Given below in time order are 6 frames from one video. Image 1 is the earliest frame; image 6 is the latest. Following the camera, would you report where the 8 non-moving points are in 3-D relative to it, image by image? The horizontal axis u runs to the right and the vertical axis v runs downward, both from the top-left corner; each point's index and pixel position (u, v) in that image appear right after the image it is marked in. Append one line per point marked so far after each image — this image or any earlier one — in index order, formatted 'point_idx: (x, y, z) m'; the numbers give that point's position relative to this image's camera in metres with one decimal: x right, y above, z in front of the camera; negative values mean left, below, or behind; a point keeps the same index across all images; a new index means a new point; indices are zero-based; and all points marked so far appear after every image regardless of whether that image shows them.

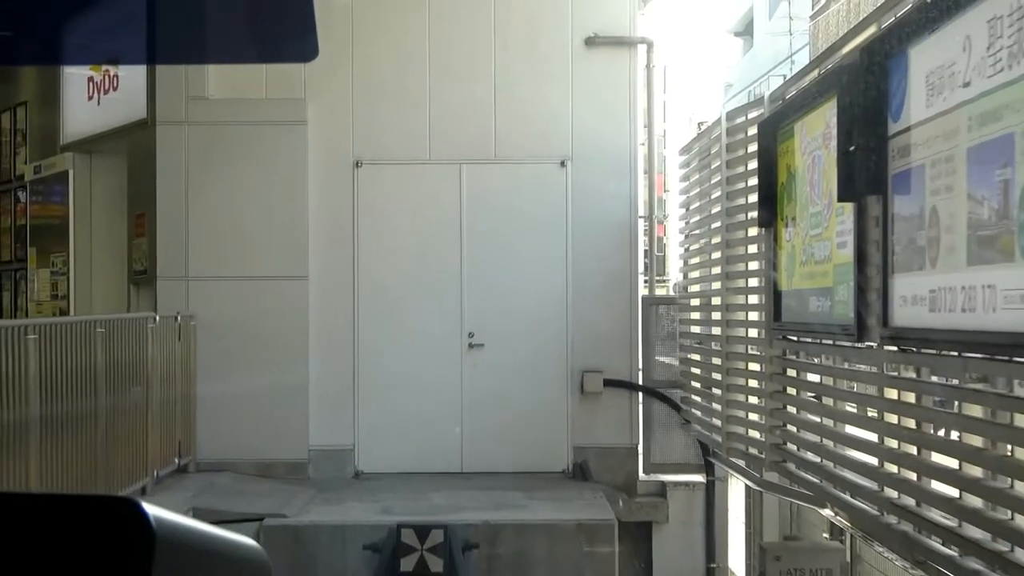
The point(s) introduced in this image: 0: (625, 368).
0: (+0.8, -0.6, +6.5) m
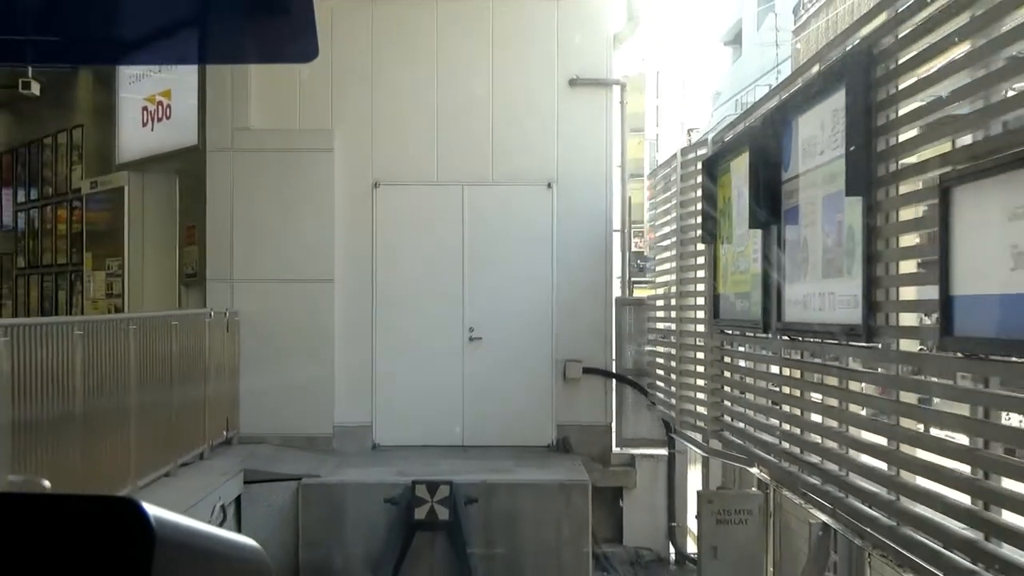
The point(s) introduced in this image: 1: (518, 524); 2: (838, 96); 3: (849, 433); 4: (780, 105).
0: (+0.7, -0.6, +7.6) m
1: (0.0, -1.6, +6.3) m
2: (+1.3, +0.8, +3.7) m
3: (+1.4, -0.6, +3.8) m
4: (+1.3, +0.9, +4.4) m
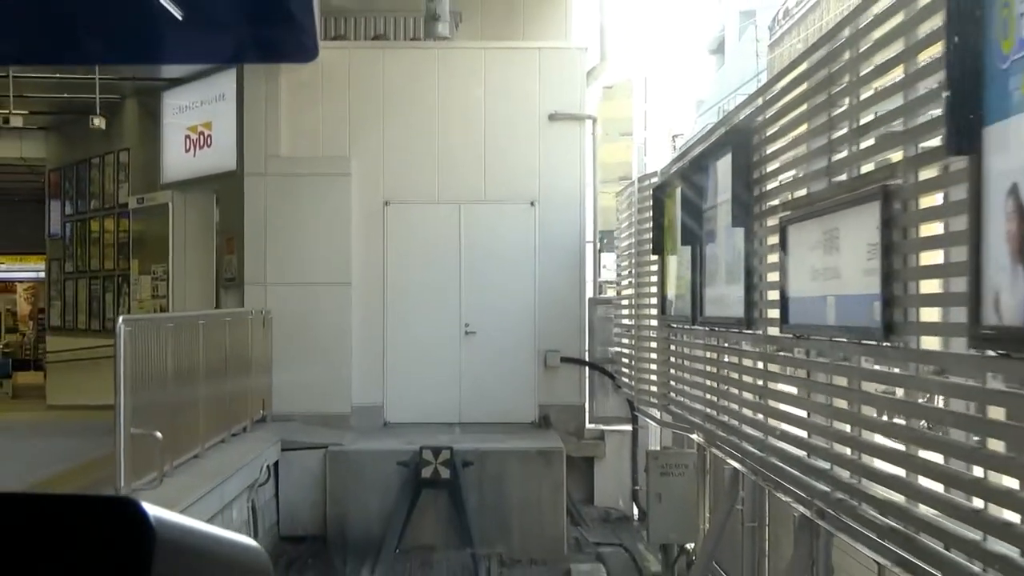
0: (+0.6, -0.6, +9.0) m
1: (-0.1, -1.6, +7.7) m
2: (+1.2, +0.8, +5.1) m
3: (+1.3, -0.6, +5.2) m
4: (+1.2, +0.8, +5.9) m
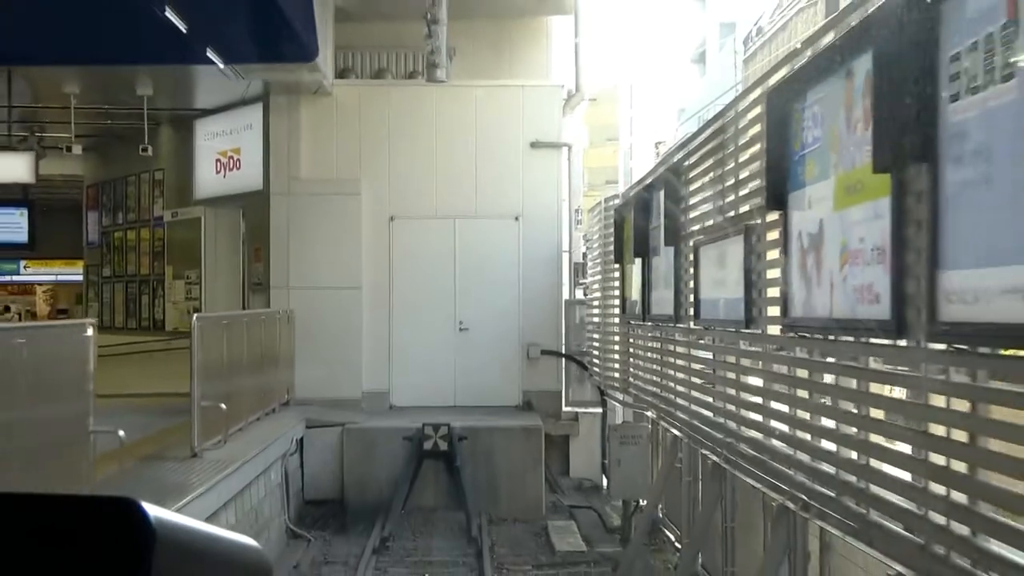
0: (+0.5, -0.6, +10.5) m
1: (-0.2, -1.6, +9.2) m
2: (+1.1, +0.7, +6.6) m
3: (+1.2, -0.6, +6.7) m
4: (+1.1, +0.8, +7.4) m
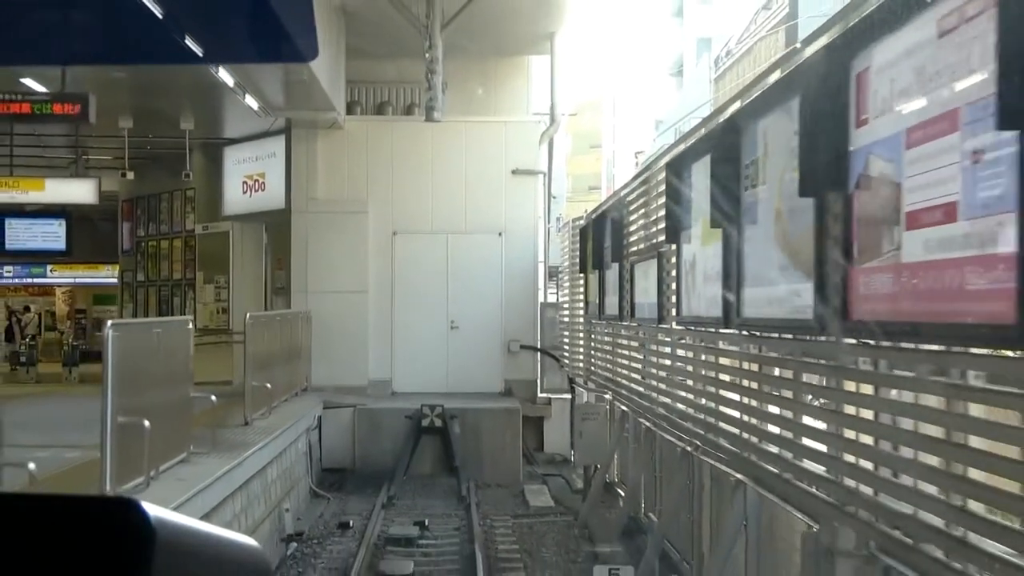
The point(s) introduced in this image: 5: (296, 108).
0: (+0.3, -0.7, +12.4) m
1: (-0.4, -1.7, +11.1) m
2: (+1.0, +0.7, +8.5) m
3: (+1.0, -0.7, +8.6) m
4: (+0.9, +0.8, +9.3) m
5: (-2.7, +2.2, +11.6) m
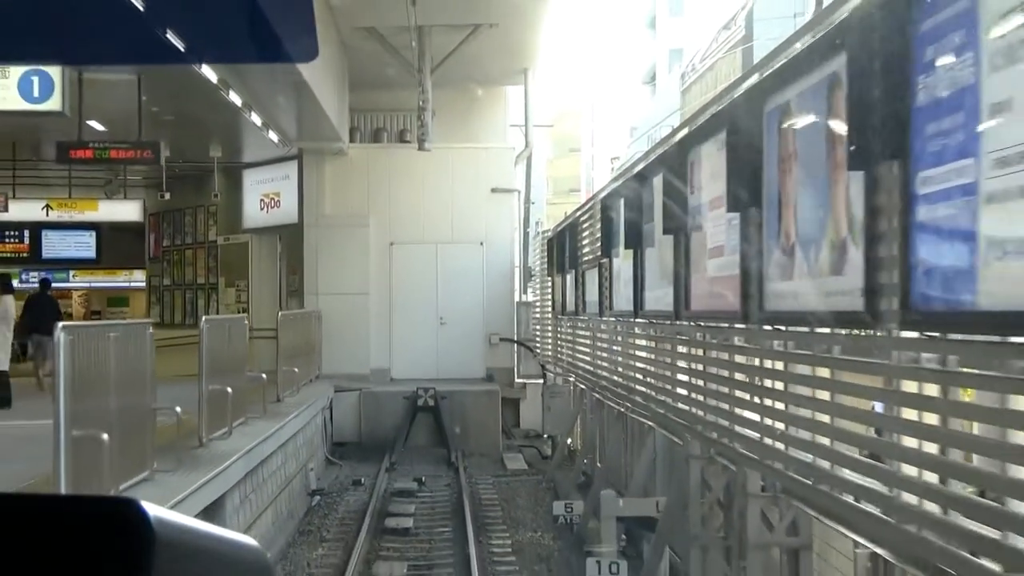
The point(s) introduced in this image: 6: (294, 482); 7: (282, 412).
0: (0.0, -0.7, +14.6) m
1: (-0.7, -1.7, +13.2) m
2: (+0.7, +0.7, +10.7) m
3: (+0.8, -0.7, +10.8) m
4: (+0.6, +0.7, +11.4) m
5: (-3.0, +2.2, +13.7) m
6: (-2.4, -2.1, +10.1) m
7: (-2.5, -1.3, +9.9) m
